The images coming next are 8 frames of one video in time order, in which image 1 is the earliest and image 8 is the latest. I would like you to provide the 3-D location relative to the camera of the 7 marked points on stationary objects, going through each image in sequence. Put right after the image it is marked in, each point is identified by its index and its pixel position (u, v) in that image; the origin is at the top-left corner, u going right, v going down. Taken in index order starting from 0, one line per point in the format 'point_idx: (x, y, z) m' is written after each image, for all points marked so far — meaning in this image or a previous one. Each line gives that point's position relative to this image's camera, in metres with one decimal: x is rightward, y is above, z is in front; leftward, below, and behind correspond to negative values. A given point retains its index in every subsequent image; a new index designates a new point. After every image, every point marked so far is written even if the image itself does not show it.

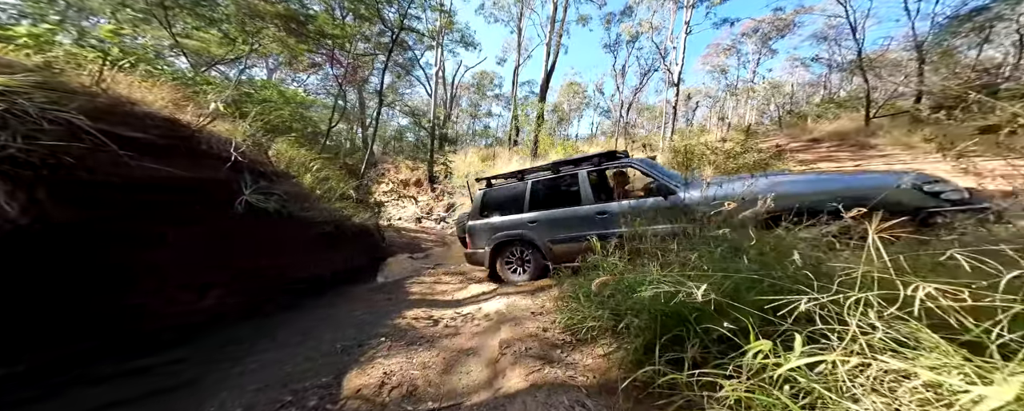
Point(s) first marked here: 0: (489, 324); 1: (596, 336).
0: (-0.2, -1.0, +2.7) m
1: (+0.6, -0.9, +2.2) m
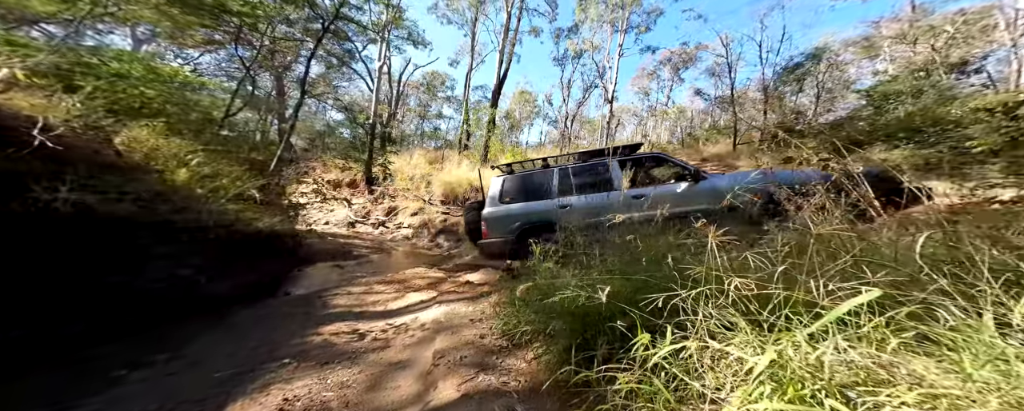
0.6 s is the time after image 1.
0: (-0.7, -1.0, +2.6) m
1: (+0.1, -0.9, +2.2) m
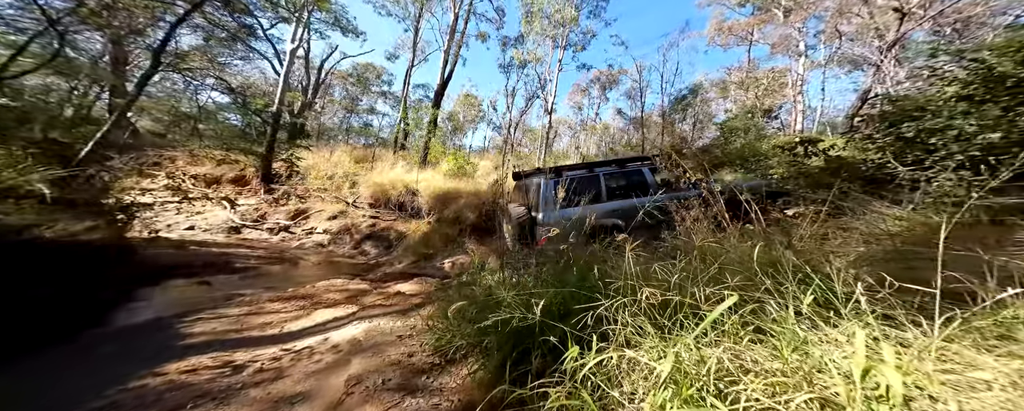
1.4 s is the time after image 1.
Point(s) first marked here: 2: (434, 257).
0: (-1.2, -1.0, +2.3) m
1: (-0.3, -1.0, +2.1) m
2: (-1.6, -1.1, +6.3) m
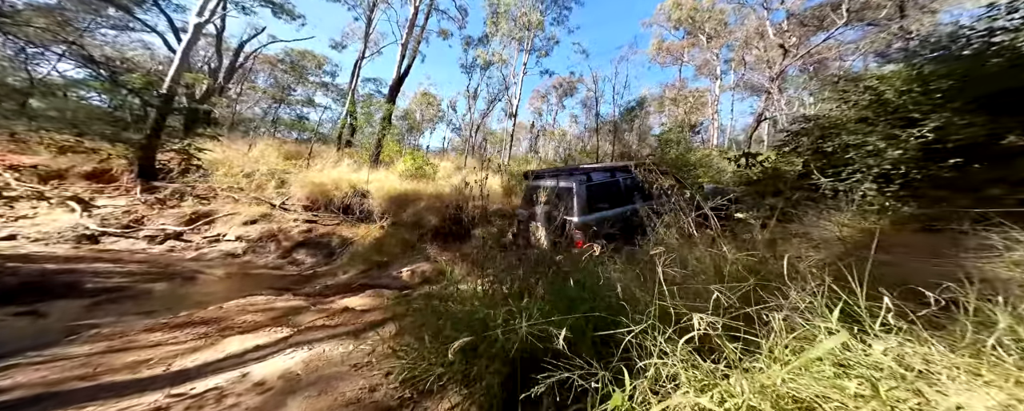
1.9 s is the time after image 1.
0: (-1.2, -1.1, +2.0) m
1: (-0.3, -1.0, +2.0) m
2: (-2.3, -1.1, +5.9) m
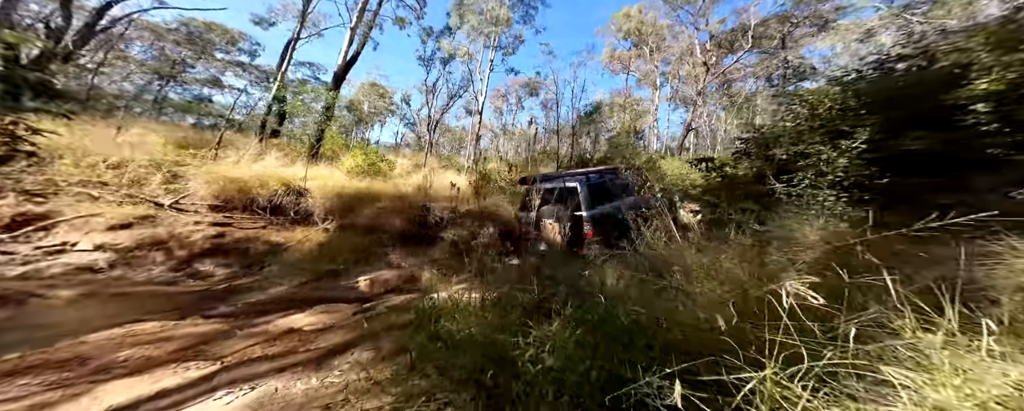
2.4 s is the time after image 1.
0: (-1.0, -1.1, +1.7) m
1: (-0.2, -1.1, +1.8) m
2: (-2.9, -1.1, +5.2) m
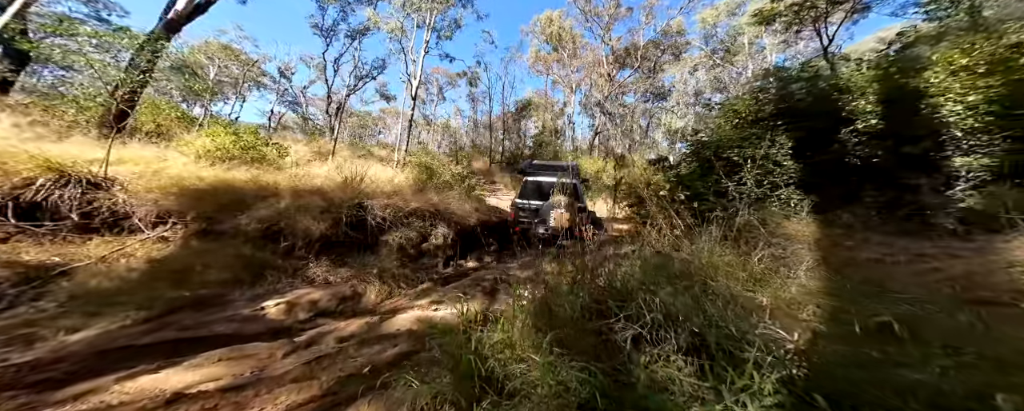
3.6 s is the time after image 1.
0: (-0.3, -1.1, +1.0) m
1: (+0.5, -1.0, +1.5) m
2: (-3.4, -1.1, +3.5) m
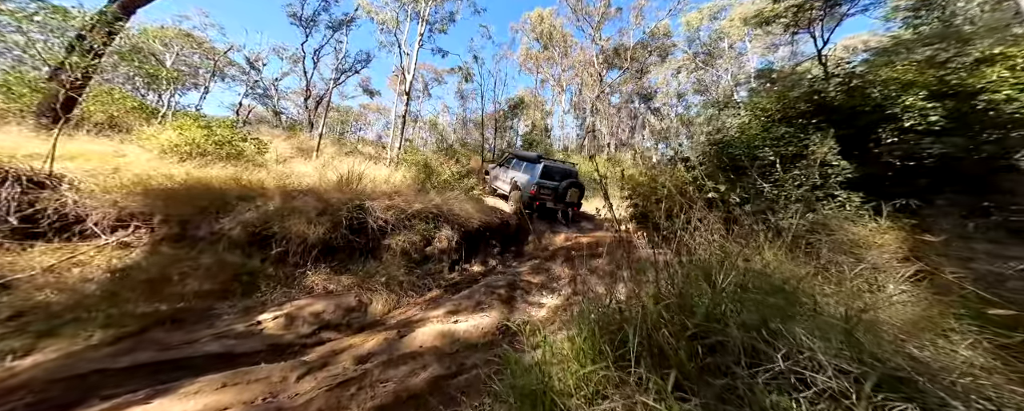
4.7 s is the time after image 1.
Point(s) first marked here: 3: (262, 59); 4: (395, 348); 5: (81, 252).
0: (+0.1, -1.1, +0.8) m
1: (+0.9, -1.0, +1.4) m
2: (-3.2, -1.1, +3.1) m
3: (-13.3, +7.8, +17.2) m
4: (-1.0, -1.2, +2.7) m
5: (-4.7, -0.5, +3.5) m
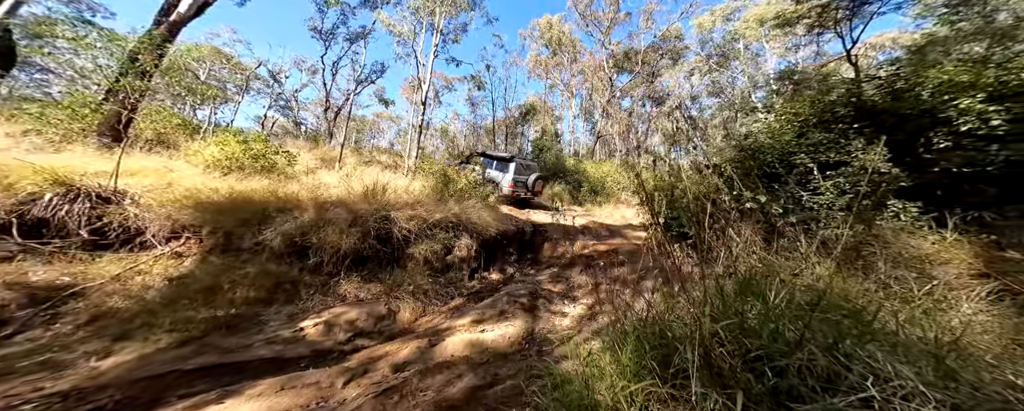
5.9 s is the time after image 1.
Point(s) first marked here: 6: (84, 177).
0: (+0.3, -1.3, +1.1) m
1: (+1.0, -1.2, +1.6) m
2: (-2.9, -1.3, +3.5) m
3: (-12.5, +7.6, +18.0) m
4: (-0.8, -1.4, +3.0) m
5: (-4.4, -0.7, +4.0) m
6: (-5.6, +0.4, +4.3) m
